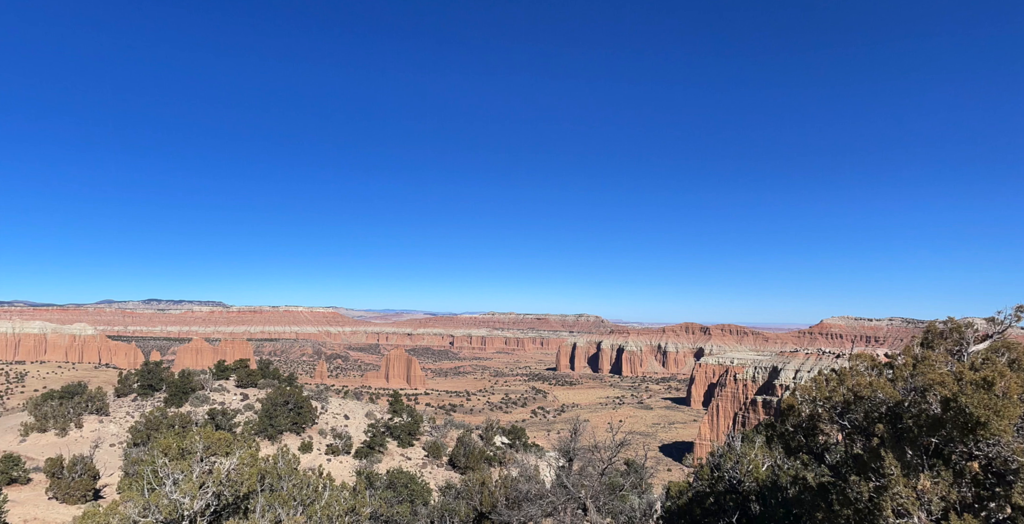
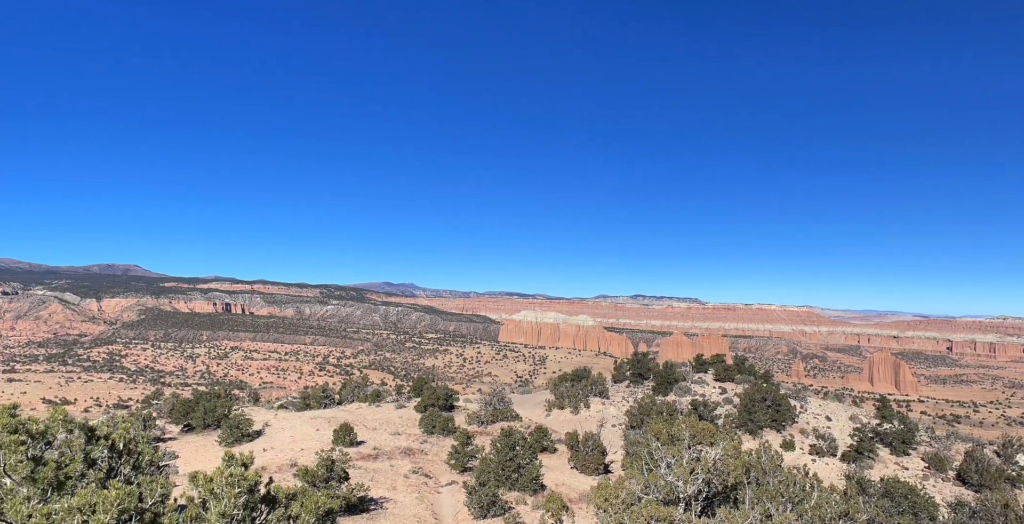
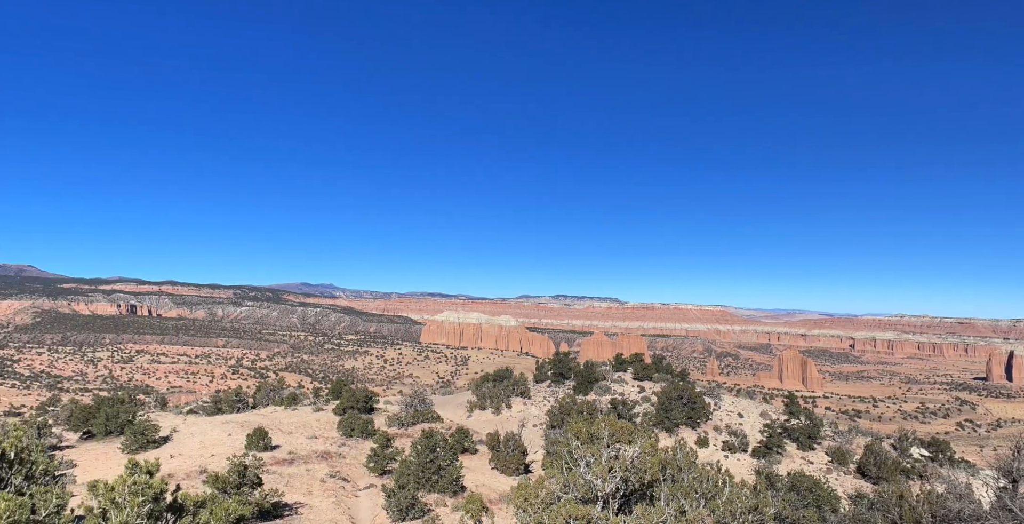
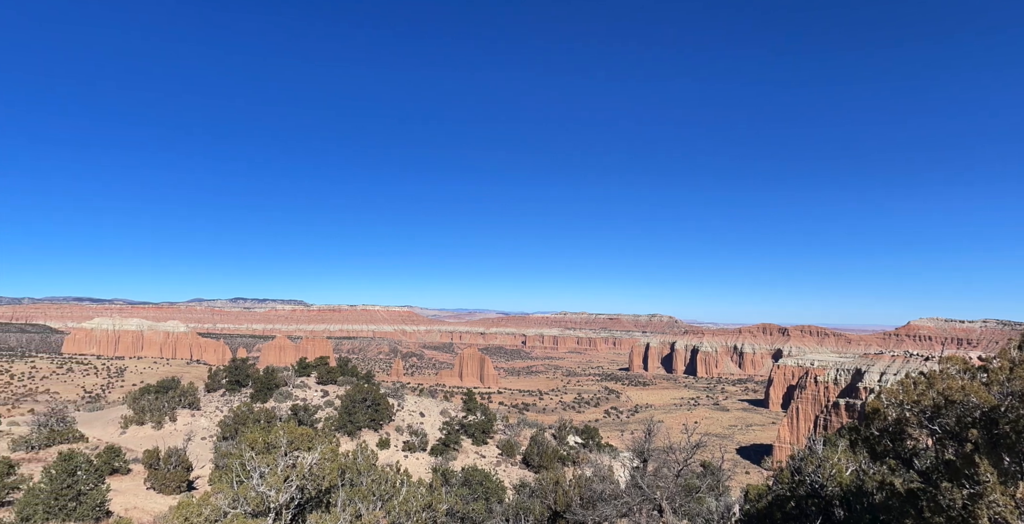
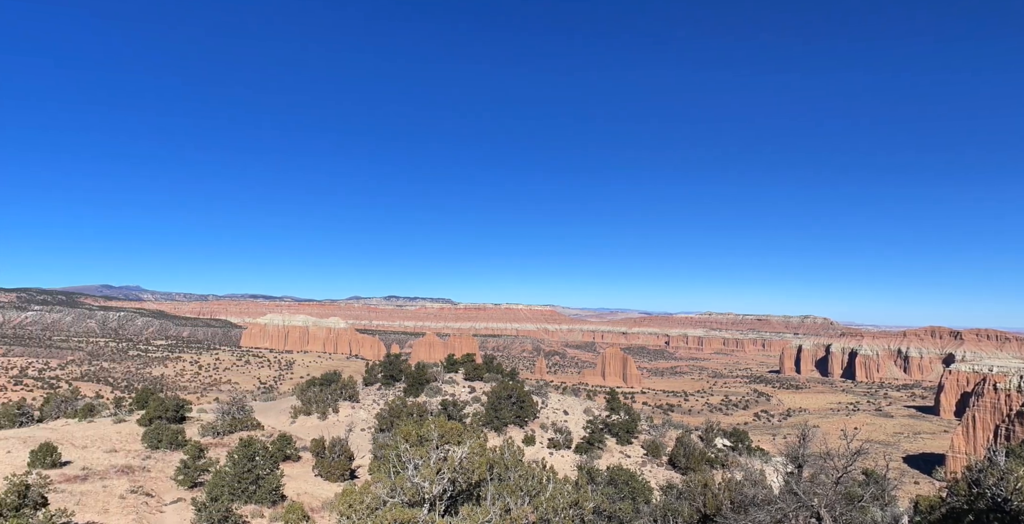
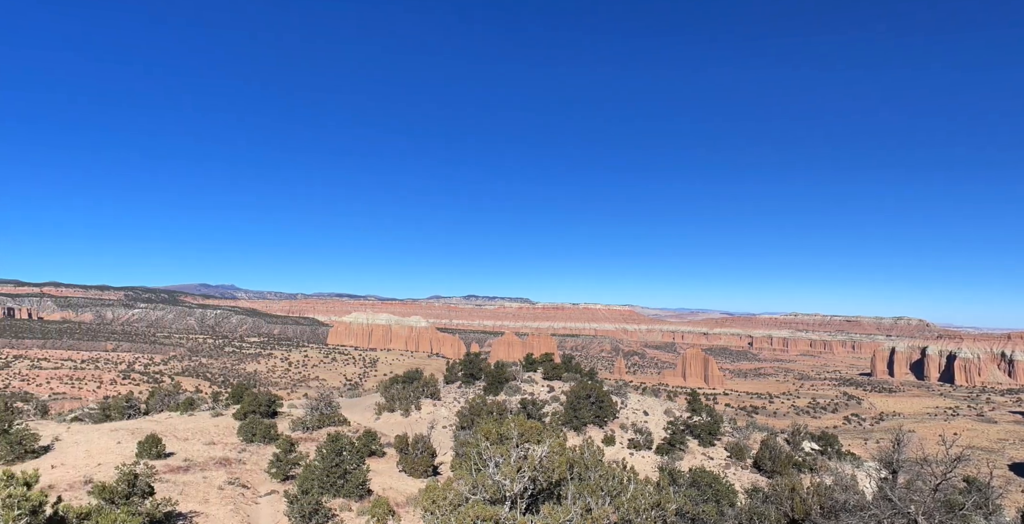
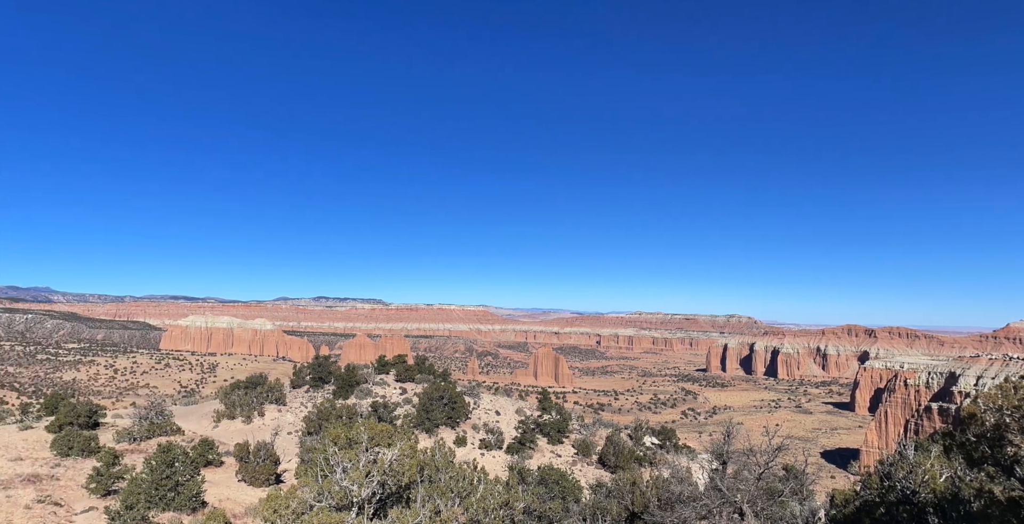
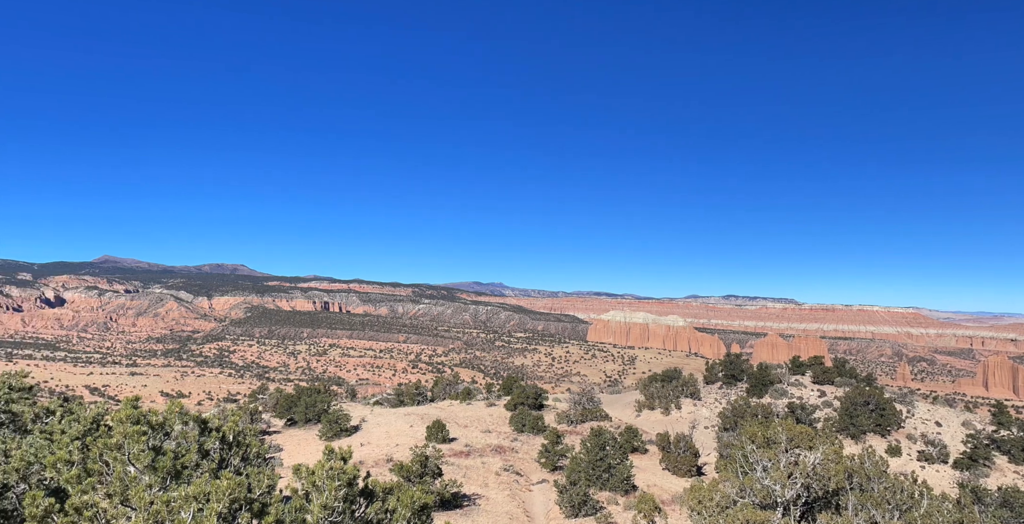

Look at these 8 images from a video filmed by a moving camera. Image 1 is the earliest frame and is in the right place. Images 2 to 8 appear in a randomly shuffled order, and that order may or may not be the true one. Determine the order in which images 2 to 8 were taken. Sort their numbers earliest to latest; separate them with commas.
4, 7, 5, 6, 3, 2, 8
